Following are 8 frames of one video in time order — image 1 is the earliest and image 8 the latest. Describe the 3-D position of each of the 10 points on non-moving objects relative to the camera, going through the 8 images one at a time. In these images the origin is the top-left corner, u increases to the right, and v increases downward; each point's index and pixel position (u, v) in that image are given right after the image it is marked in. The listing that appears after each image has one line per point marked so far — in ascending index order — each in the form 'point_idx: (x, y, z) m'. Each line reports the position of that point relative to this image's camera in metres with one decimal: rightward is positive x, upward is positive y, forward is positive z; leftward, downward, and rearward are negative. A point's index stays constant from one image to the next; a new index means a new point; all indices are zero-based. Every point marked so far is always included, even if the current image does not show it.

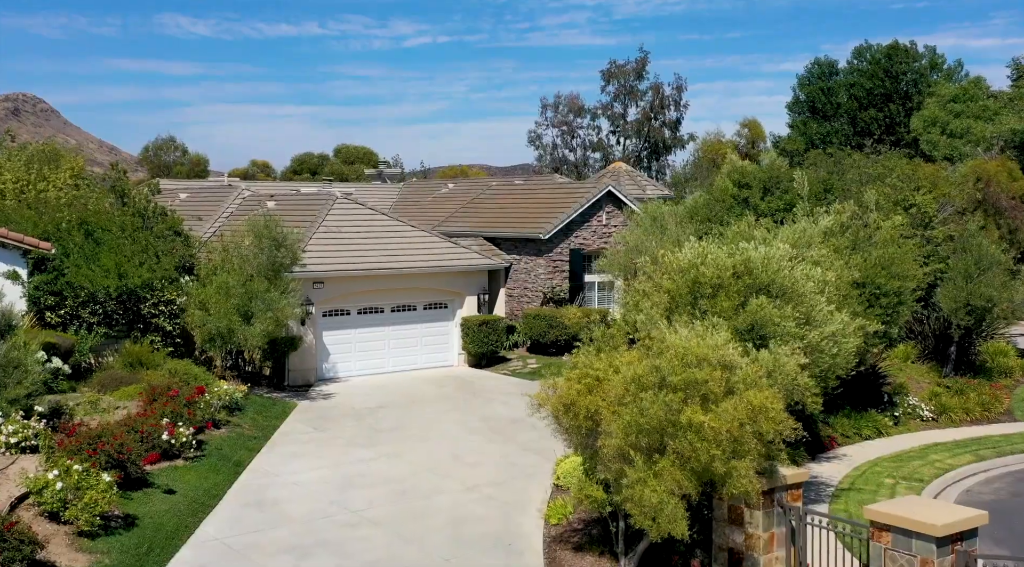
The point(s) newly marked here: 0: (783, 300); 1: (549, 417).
0: (+4.3, -0.2, +15.4) m
1: (+0.5, -1.8, +13.0) m
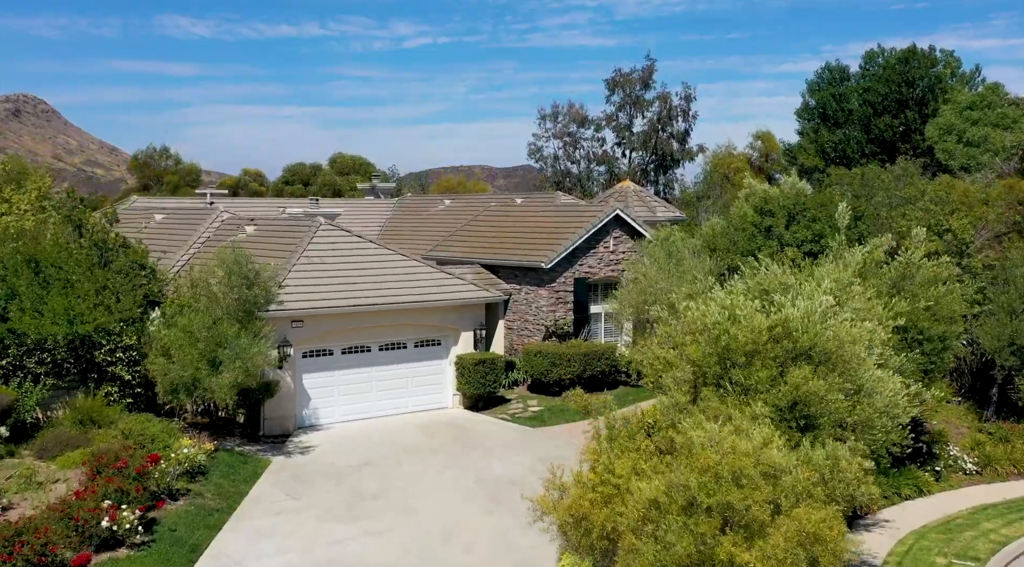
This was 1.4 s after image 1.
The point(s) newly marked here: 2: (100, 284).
0: (+4.2, -1.1, +13.1) m
1: (+0.5, -2.6, +10.6) m
2: (-8.4, 0.0, +19.9) m
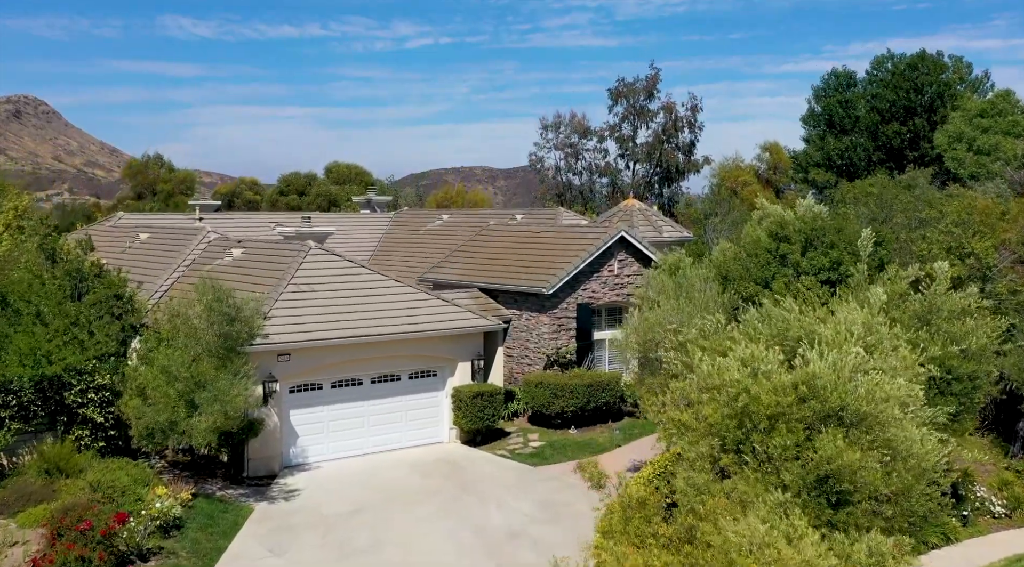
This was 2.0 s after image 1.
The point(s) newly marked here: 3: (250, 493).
0: (+4.2, -1.7, +11.8) m
1: (+0.4, -3.3, +9.4) m
2: (-8.4, -0.7, +18.6) m
3: (-5.2, -4.2, +19.4) m
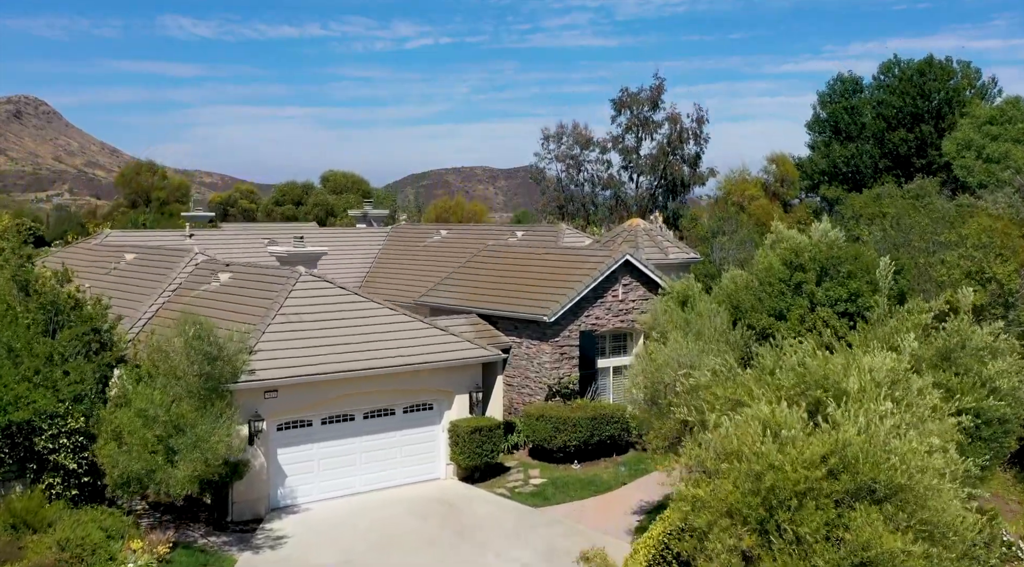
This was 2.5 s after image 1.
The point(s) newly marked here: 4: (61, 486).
0: (+4.2, -2.4, +10.7) m
1: (+0.4, -3.9, +8.3) m
2: (-8.4, -1.3, +17.5) m
3: (-5.2, -4.8, +18.3) m
4: (-8.0, -3.6, +17.4) m
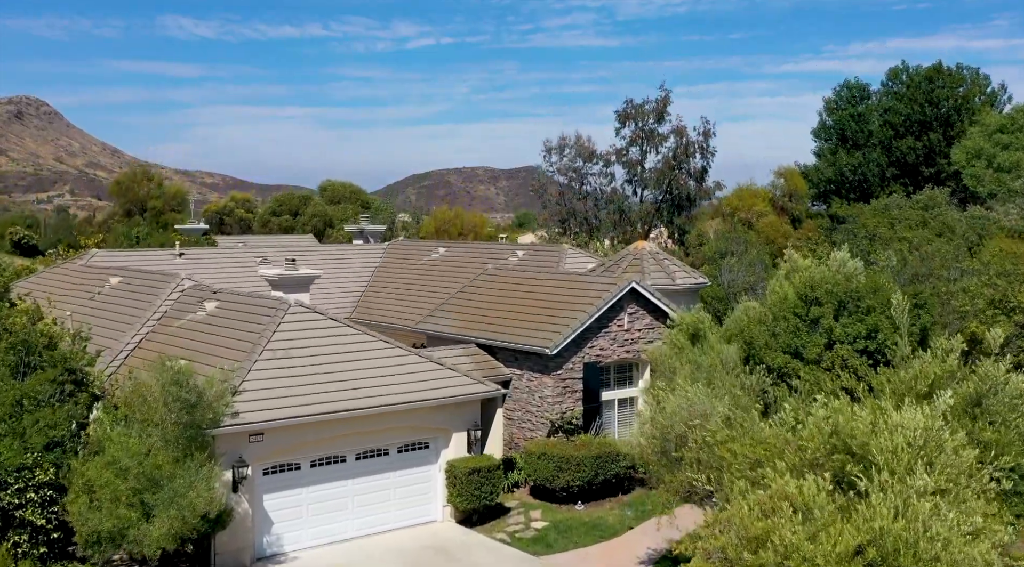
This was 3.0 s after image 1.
0: (+4.2, -3.1, +9.5) m
1: (+0.4, -4.6, +7.1) m
2: (-8.4, -2.0, +16.3) m
3: (-5.2, -5.5, +17.1) m
4: (-8.0, -4.3, +16.2) m
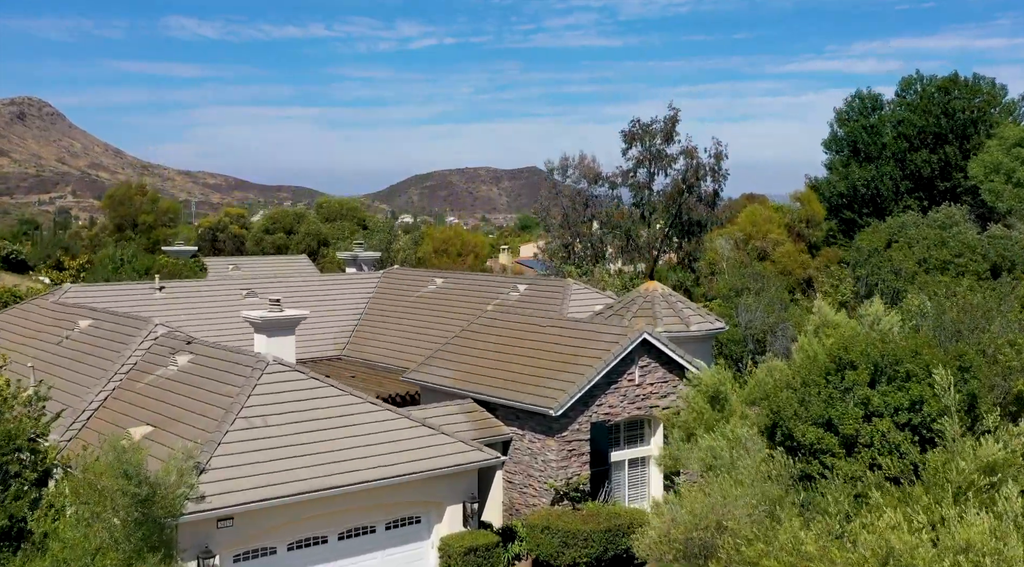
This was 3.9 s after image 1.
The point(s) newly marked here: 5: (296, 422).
0: (+4.2, -4.2, +7.5) m
1: (+0.4, -5.7, +5.1) m
2: (-8.4, -3.1, +14.4) m
3: (-5.2, -6.6, +15.2) m
4: (-8.0, -5.4, +14.2) m
5: (-4.1, -2.6, +18.5) m
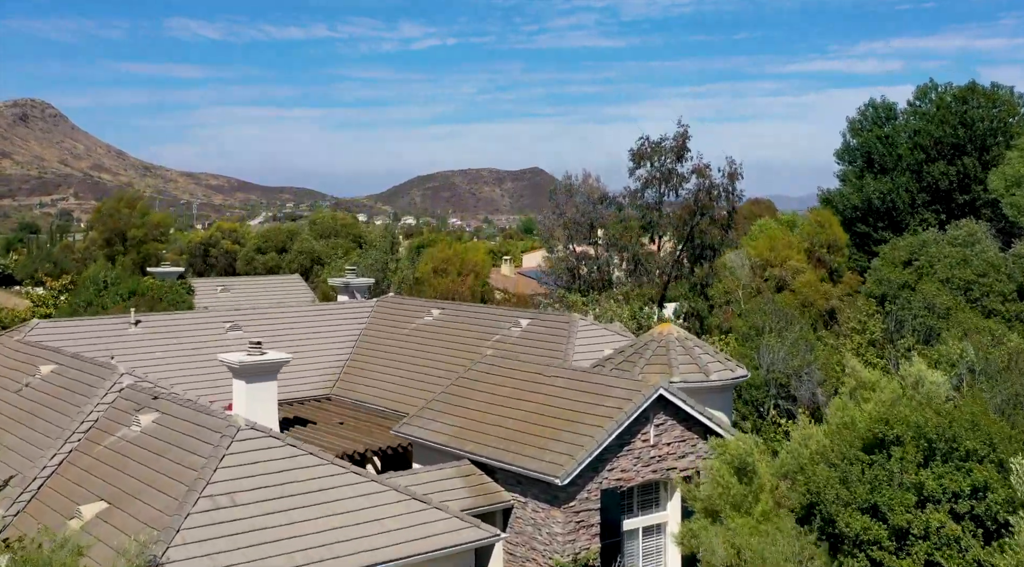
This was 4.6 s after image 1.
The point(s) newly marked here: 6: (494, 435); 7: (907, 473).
0: (+4.2, -5.2, +5.4) m
1: (+0.4, -6.7, +3.0) m
2: (-8.4, -4.1, +12.2) m
3: (-5.2, -7.6, +13.0) m
4: (-8.0, -6.4, +12.1) m
5: (-4.1, -3.6, +16.4) m
6: (-0.3, -3.1, +20.0) m
7: (+6.0, -2.9, +14.7) m
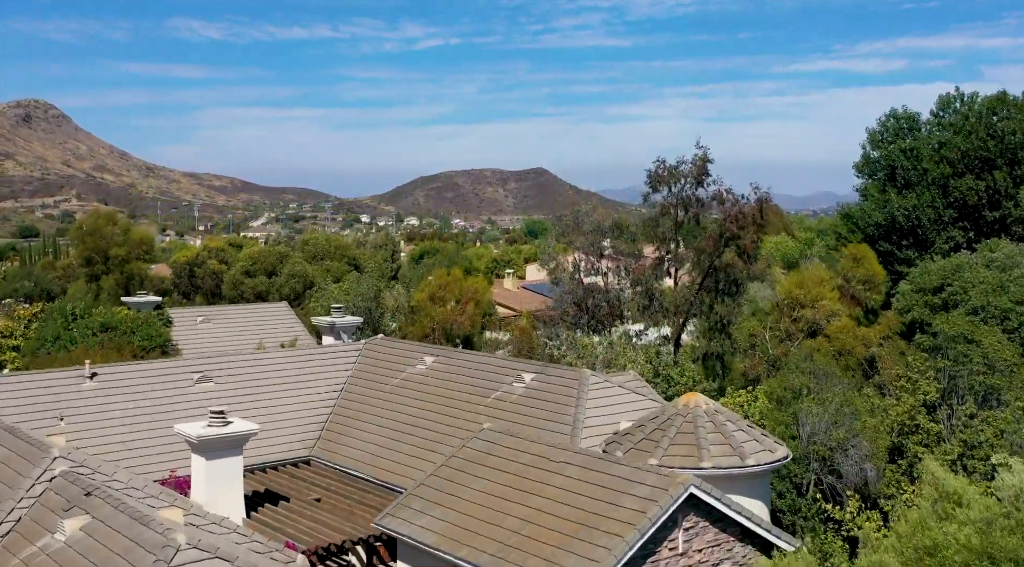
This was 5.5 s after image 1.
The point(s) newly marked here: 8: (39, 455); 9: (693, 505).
0: (+4.2, -6.4, +2.1) m
1: (+0.4, -8.0, -0.3) m
2: (-8.4, -5.4, +9.0) m
3: (-5.2, -8.9, +9.8) m
4: (-8.0, -7.7, +8.9) m
5: (-4.0, -4.9, +13.1) m
6: (-0.3, -4.4, +16.7) m
7: (+6.0, -4.1, +11.5) m
8: (-9.1, -3.4, +18.5) m
9: (+3.0, -3.7, +16.2) m
